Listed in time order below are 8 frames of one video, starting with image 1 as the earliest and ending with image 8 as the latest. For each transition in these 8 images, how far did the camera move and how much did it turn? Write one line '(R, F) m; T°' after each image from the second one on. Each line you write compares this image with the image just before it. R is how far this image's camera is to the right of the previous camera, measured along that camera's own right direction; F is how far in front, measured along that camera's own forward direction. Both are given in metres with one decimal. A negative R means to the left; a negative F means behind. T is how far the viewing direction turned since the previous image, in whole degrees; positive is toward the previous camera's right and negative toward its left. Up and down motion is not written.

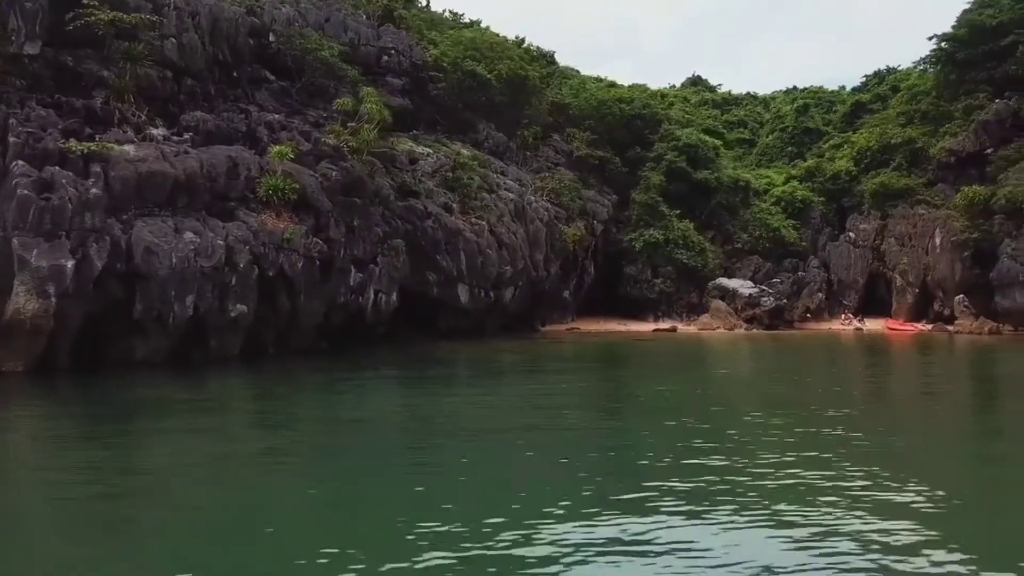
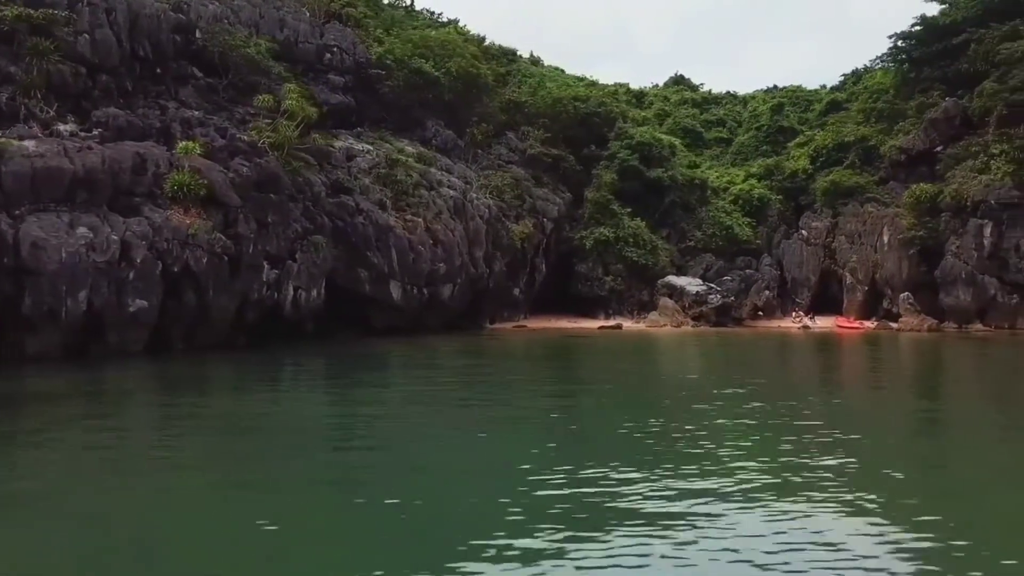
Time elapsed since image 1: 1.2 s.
(+1.3, -0.1) m; 0°
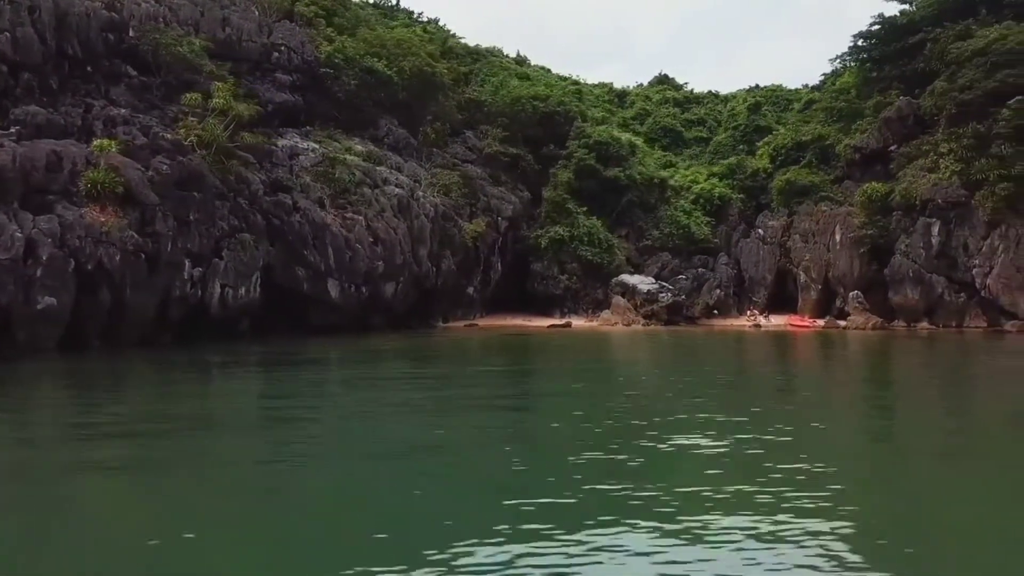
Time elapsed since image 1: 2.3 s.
(+1.2, -0.1) m; 0°
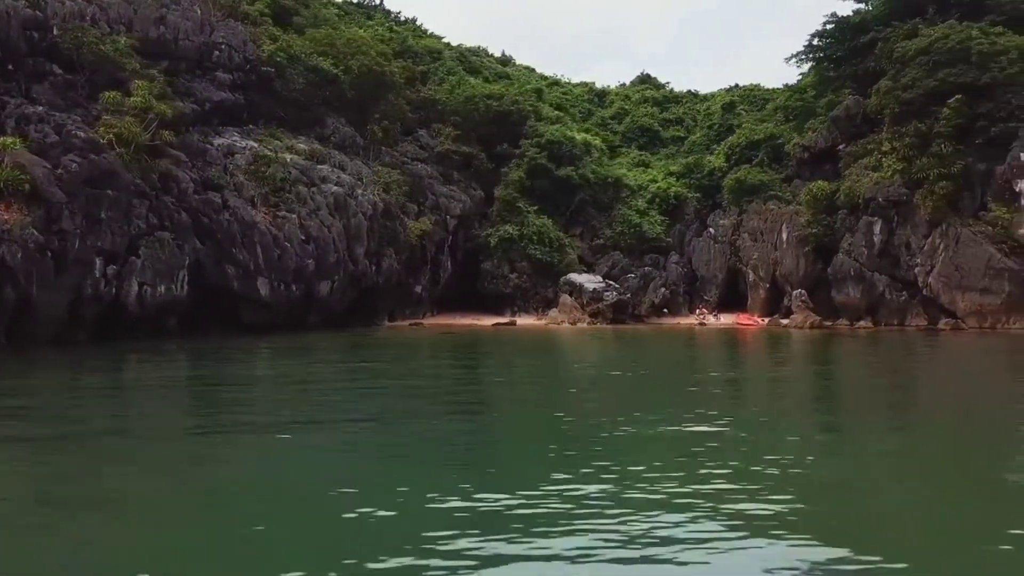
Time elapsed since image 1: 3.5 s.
(+1.3, -0.1) m; 0°
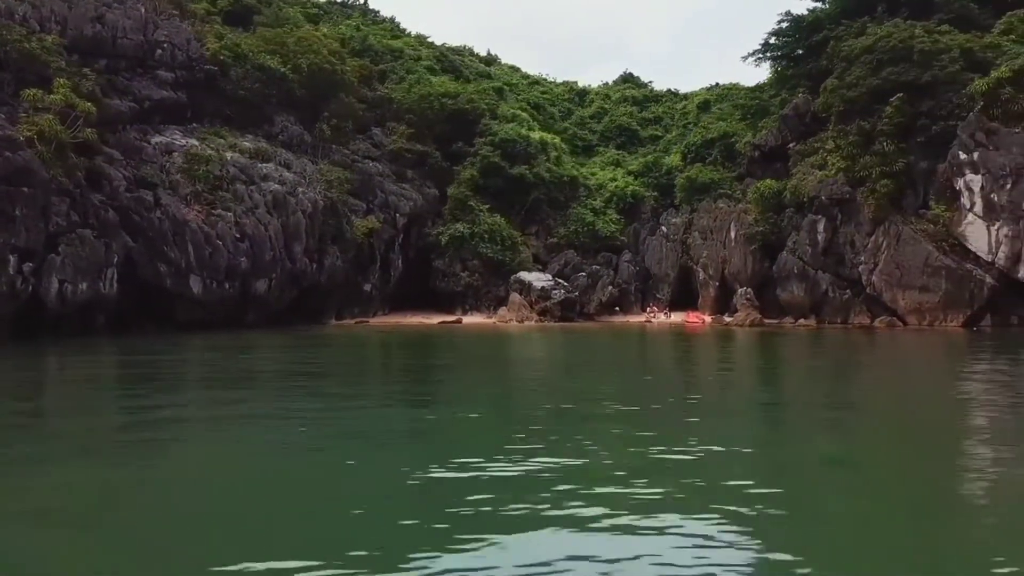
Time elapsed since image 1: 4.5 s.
(+1.3, -0.1) m; 0°
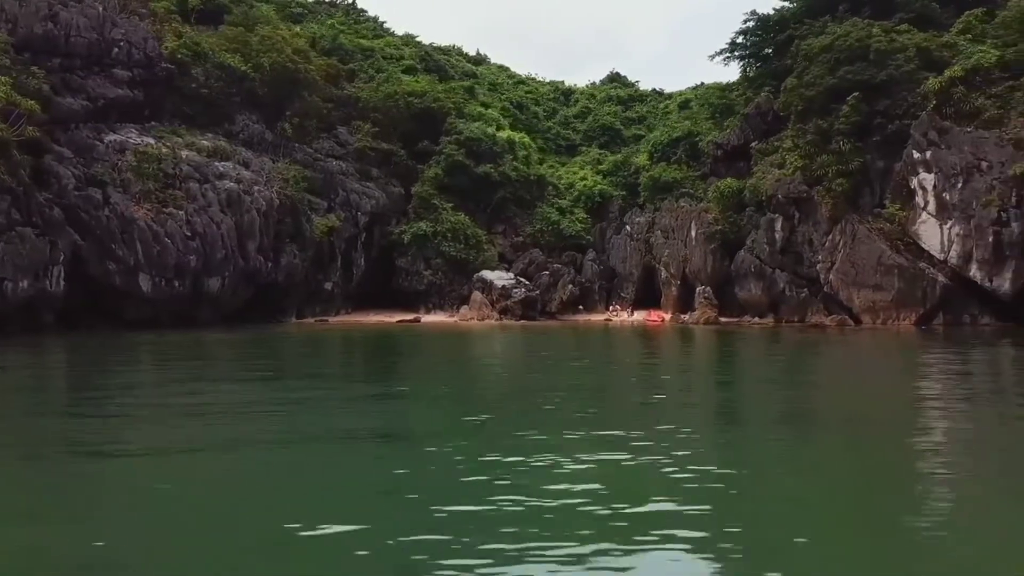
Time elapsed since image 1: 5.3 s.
(+1.0, 0.0) m; 0°
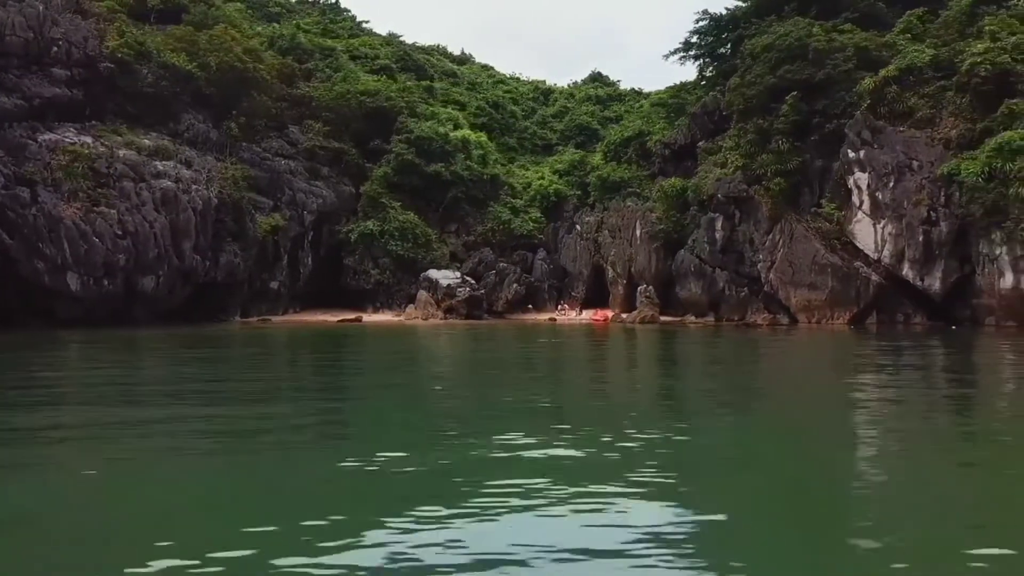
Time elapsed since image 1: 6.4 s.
(+1.3, -0.1) m; 0°
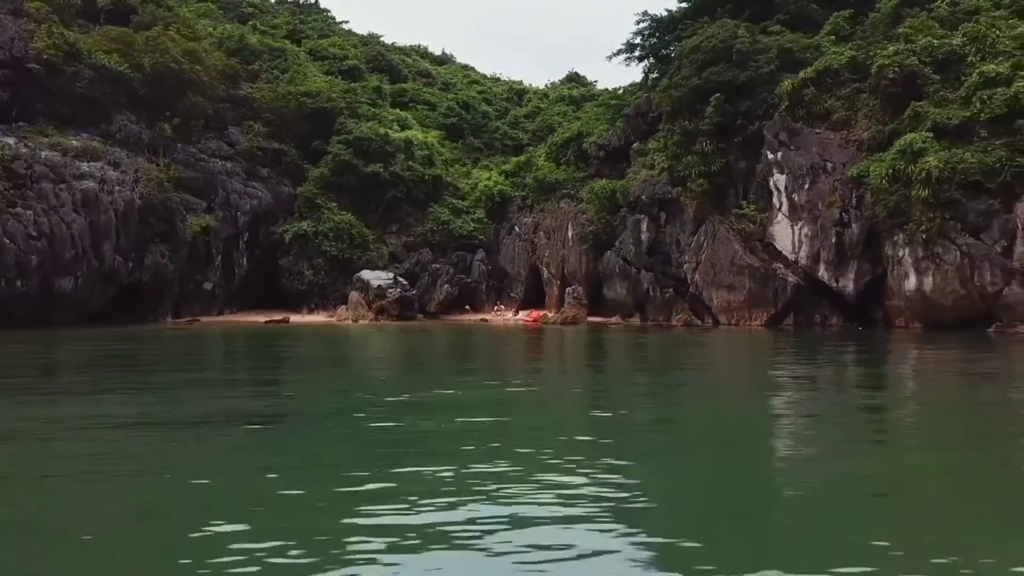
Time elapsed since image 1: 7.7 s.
(+1.7, -0.1) m; 0°
